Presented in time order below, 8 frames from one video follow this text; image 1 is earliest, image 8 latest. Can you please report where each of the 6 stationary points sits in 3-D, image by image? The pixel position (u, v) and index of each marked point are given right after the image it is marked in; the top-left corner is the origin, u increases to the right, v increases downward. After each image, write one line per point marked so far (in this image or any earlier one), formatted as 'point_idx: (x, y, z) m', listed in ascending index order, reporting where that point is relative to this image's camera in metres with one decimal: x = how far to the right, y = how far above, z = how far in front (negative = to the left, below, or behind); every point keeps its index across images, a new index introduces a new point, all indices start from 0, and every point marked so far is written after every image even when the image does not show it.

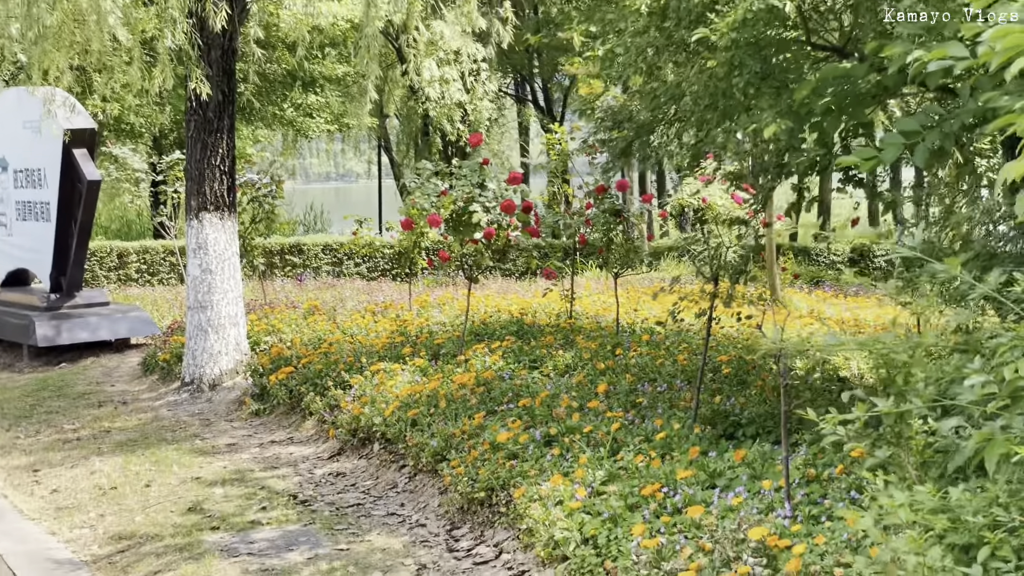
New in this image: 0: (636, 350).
0: (+0.6, -0.3, +6.7) m
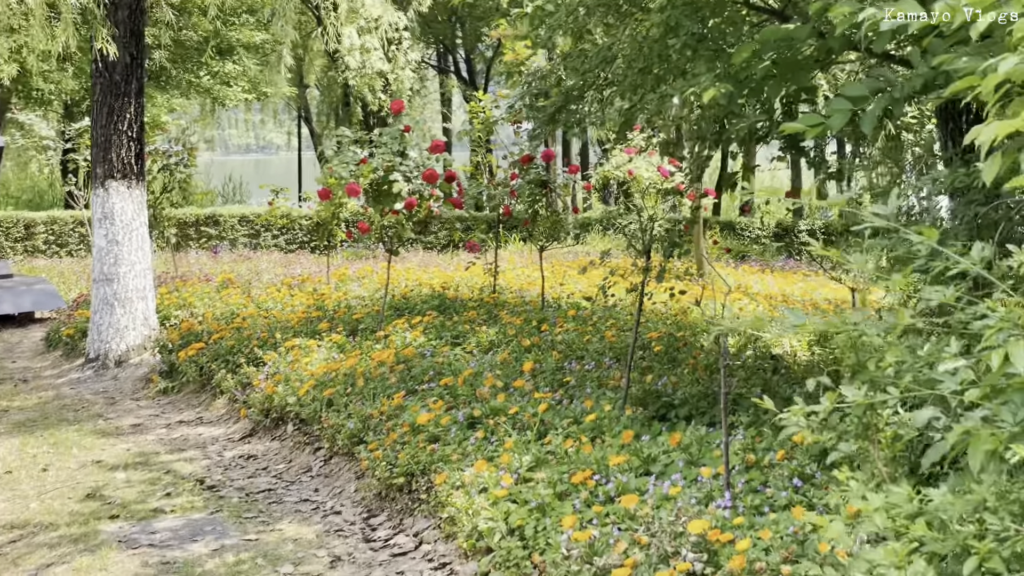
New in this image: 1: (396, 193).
0: (+0.2, -0.2, +6.4) m
1: (-0.5, +0.4, +6.0) m
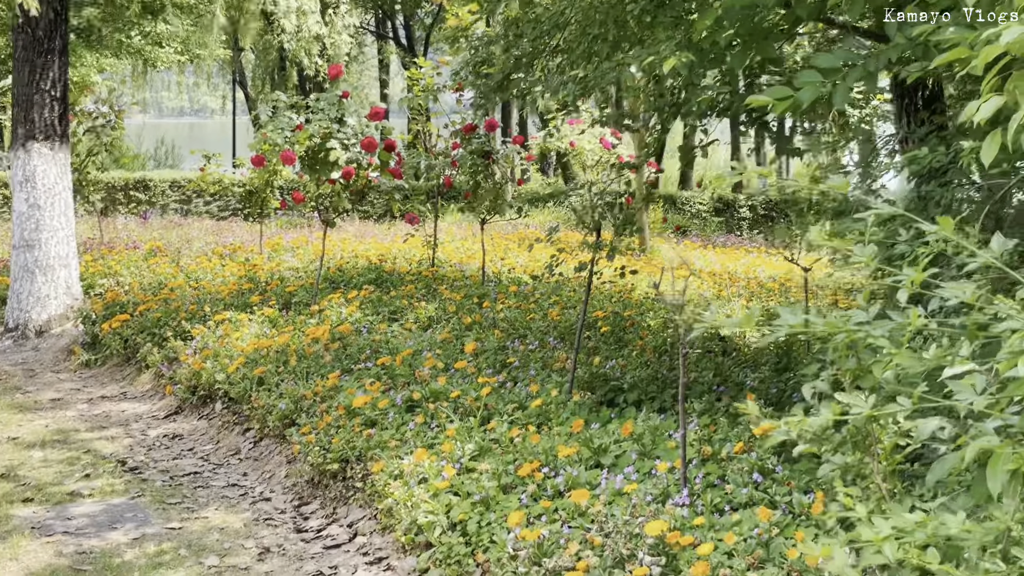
0: (0.0, -0.1, +6.2) m
1: (-0.7, +0.5, +5.7) m
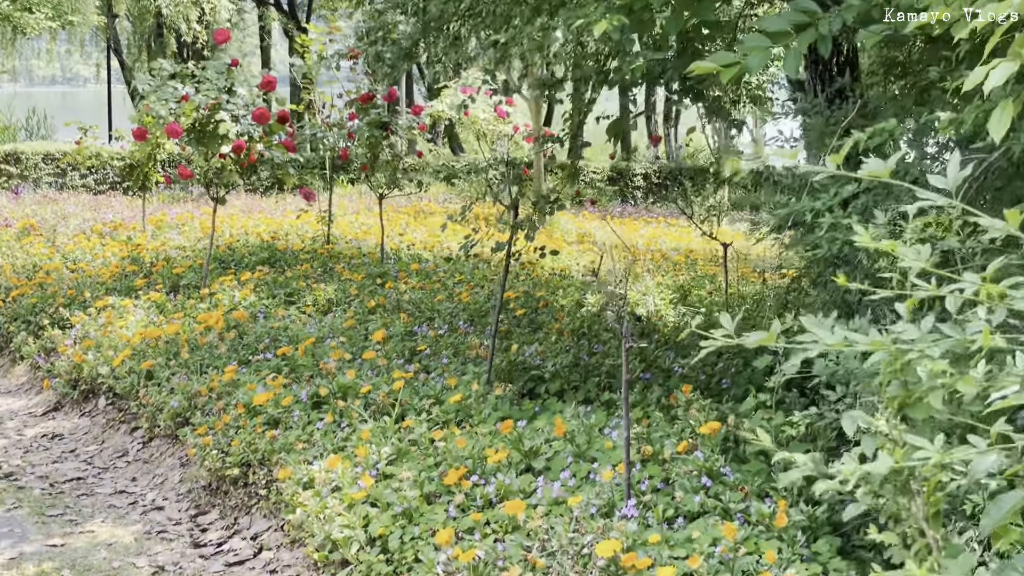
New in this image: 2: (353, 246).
0: (-0.4, 0.0, +5.9) m
1: (-1.1, +0.6, +5.3) m
2: (-0.8, +0.2, +7.0) m
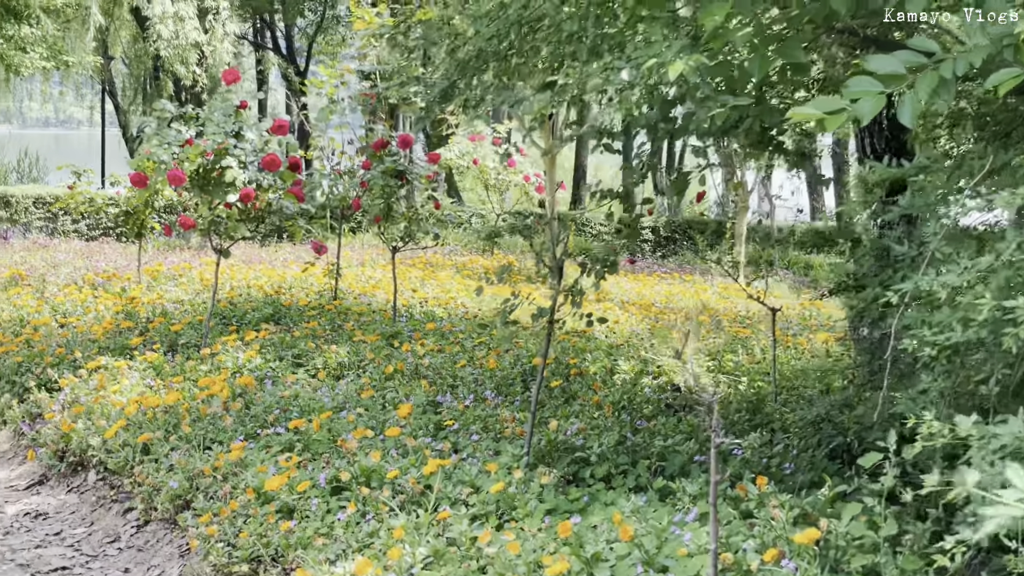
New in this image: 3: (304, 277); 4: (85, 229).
0: (-0.3, -0.2, +5.4) m
1: (-1.0, +0.4, +4.9) m
2: (-0.7, -0.1, +6.6) m
3: (-1.0, 0.0, +7.2) m
4: (-3.6, +0.5, +12.3) m
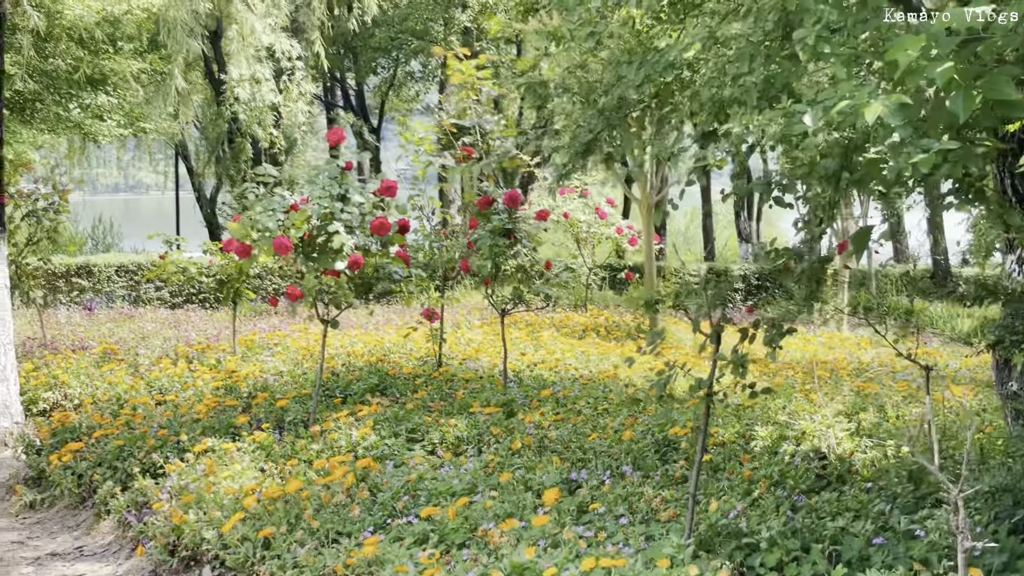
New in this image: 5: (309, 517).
0: (+0.1, -0.4, +5.1) m
1: (-0.6, +0.1, +4.6) m
2: (-0.2, -0.3, +6.3) m
3: (-0.5, -0.3, +6.9) m
4: (-2.9, -0.1, +12.2) m
5: (-0.5, -0.6, +3.6) m
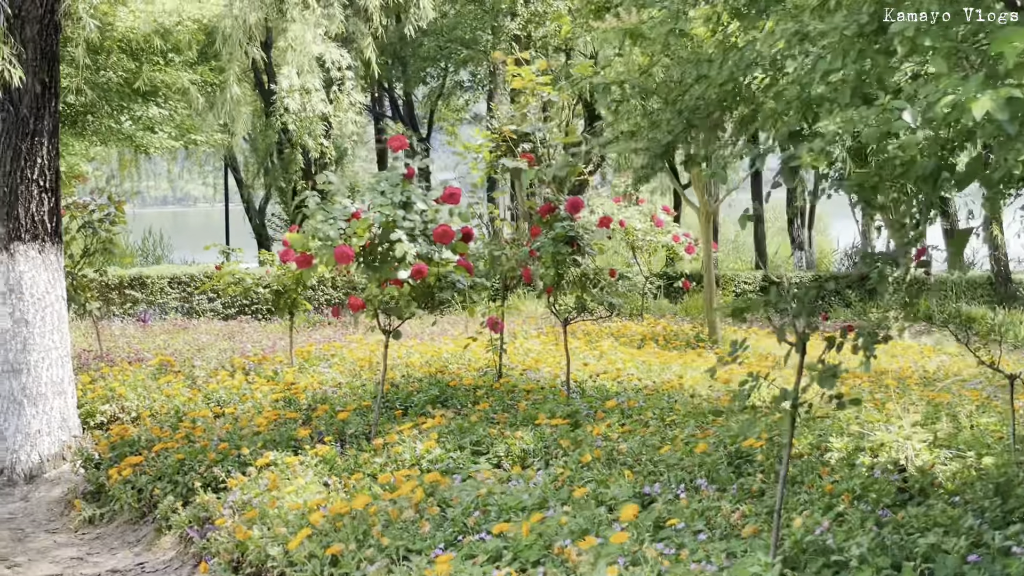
0: (+0.3, -0.5, +5.0) m
1: (-0.3, +0.1, +4.5) m
2: (+0.1, -0.4, +6.2) m
3: (-0.2, -0.3, +6.8) m
4: (-2.4, -0.2, +12.1) m
5: (-0.3, -0.6, +3.5) m
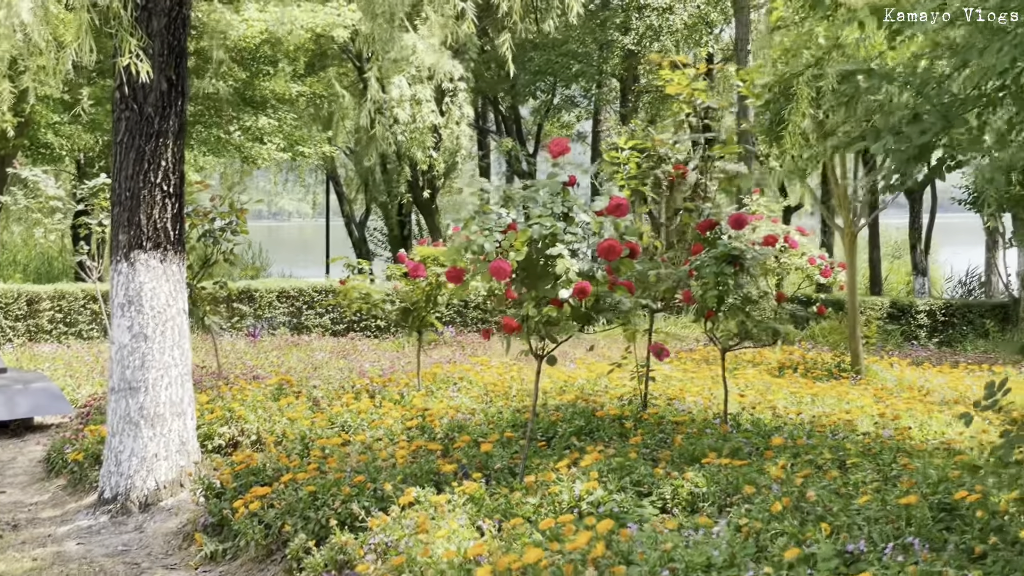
0: (+0.8, -0.6, +4.5) m
1: (+0.1, 0.0, +4.1) m
2: (+0.7, -0.5, +5.7) m
3: (+0.4, -0.4, +6.3) m
4: (-1.5, -0.3, +11.8) m
5: (+0.1, -0.6, +3.1) m
